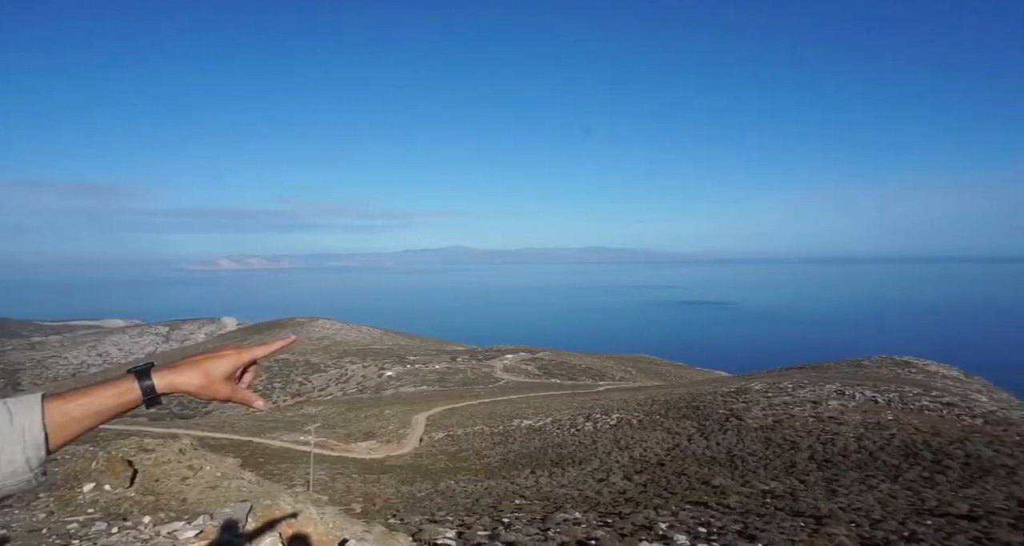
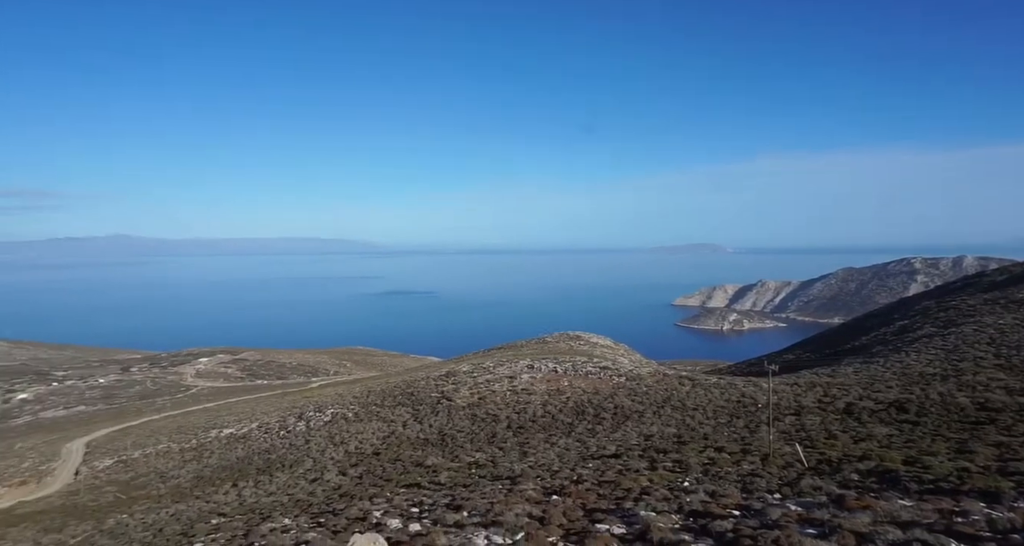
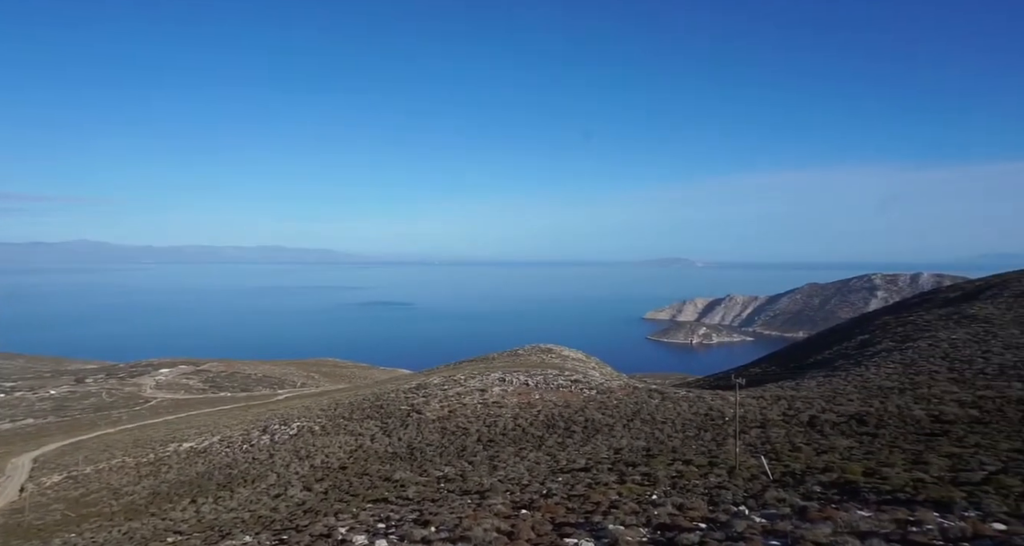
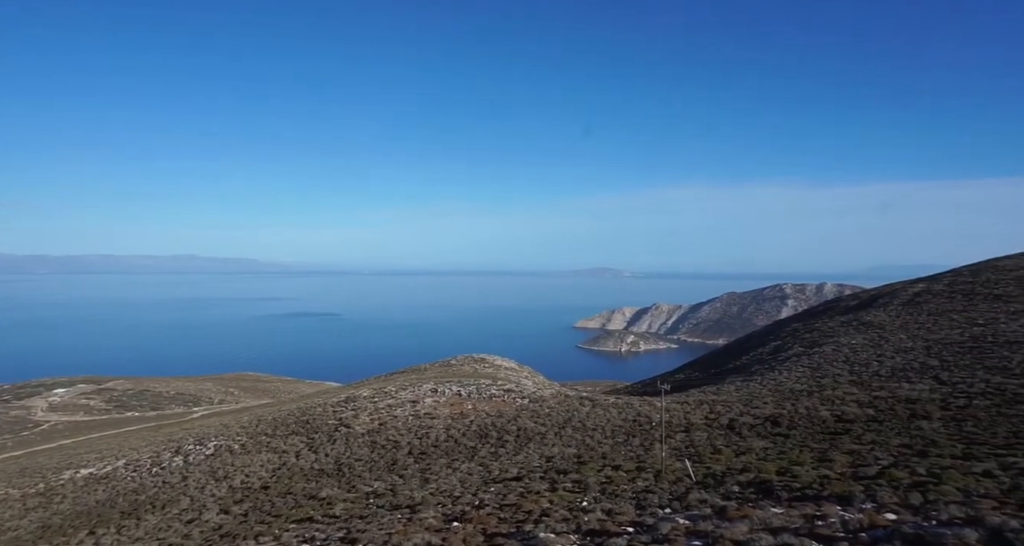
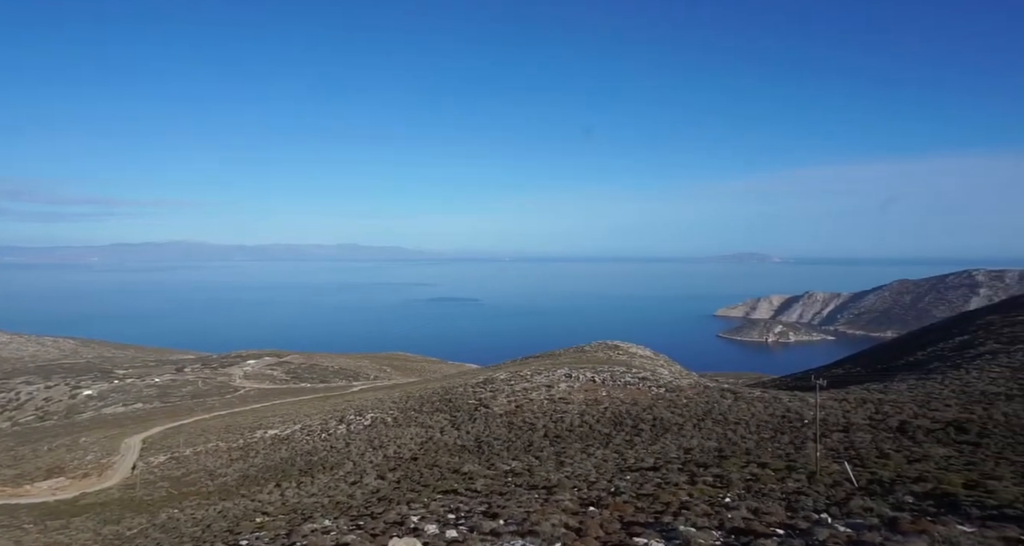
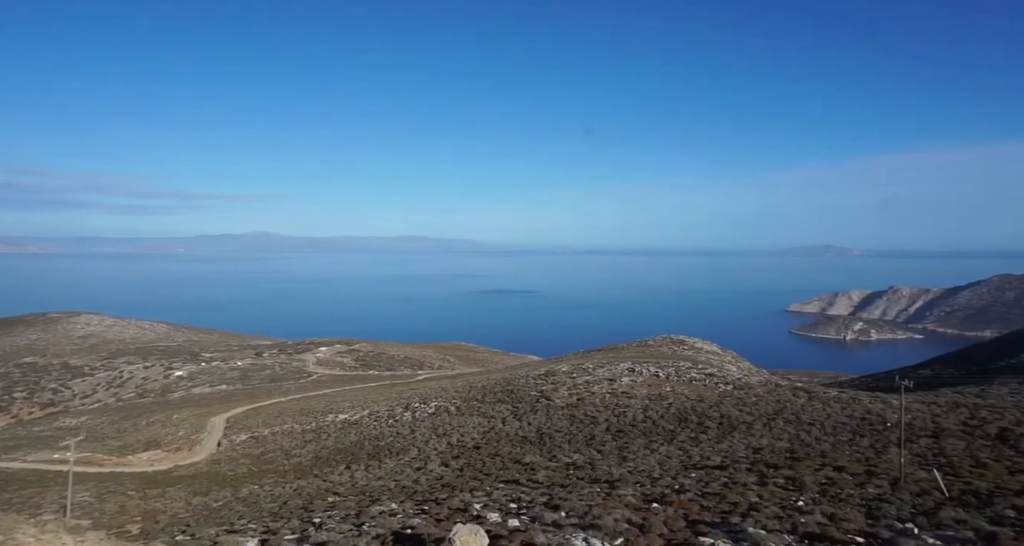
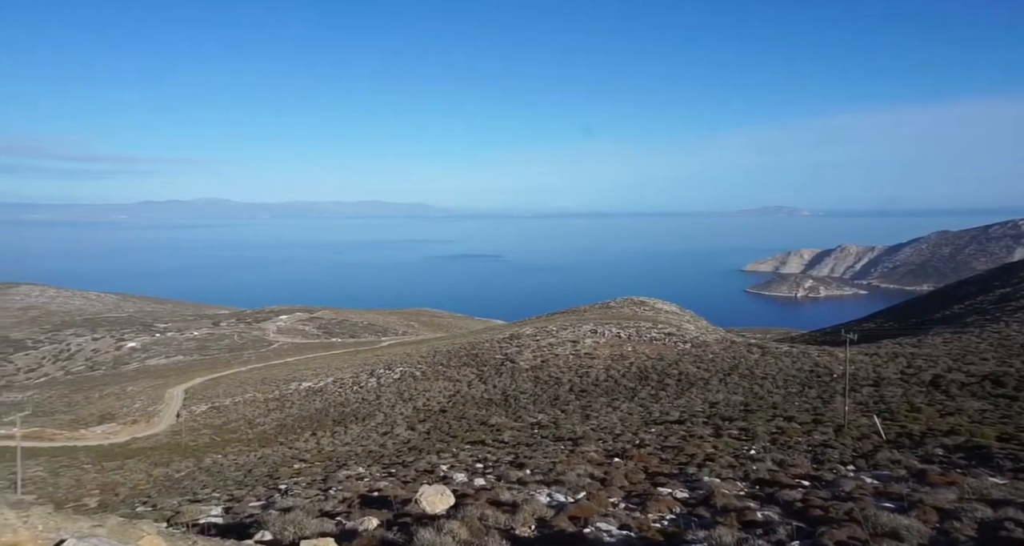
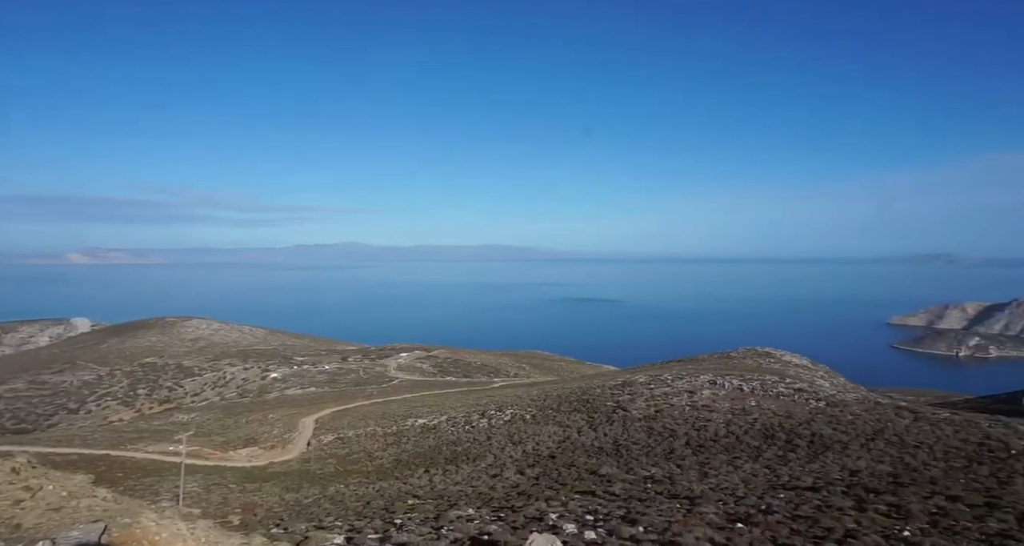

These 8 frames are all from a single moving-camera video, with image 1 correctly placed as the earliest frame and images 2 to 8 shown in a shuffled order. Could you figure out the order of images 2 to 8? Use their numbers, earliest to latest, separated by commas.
8, 6, 5, 3, 4, 2, 7
